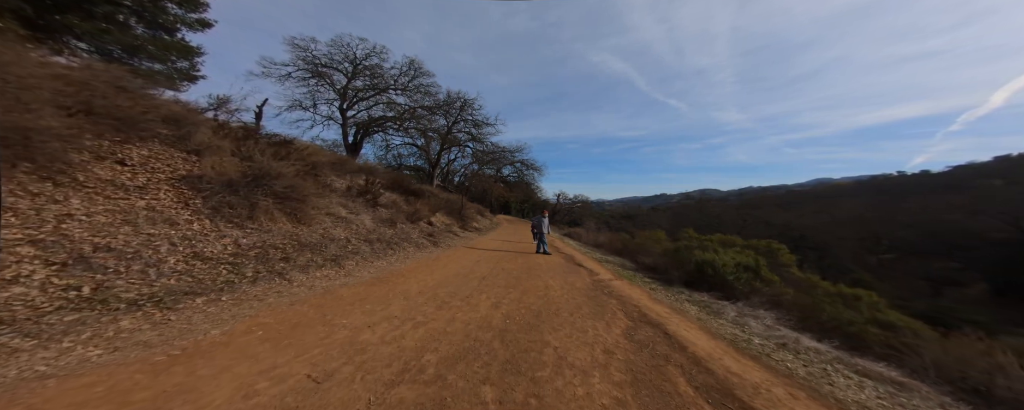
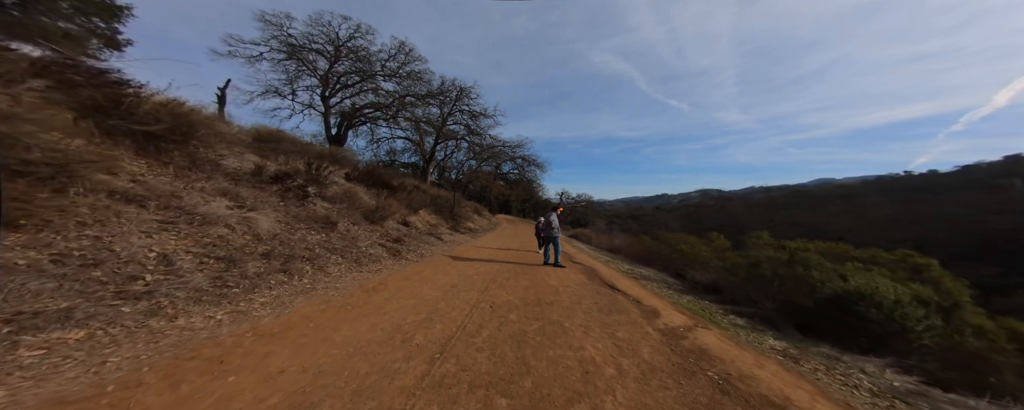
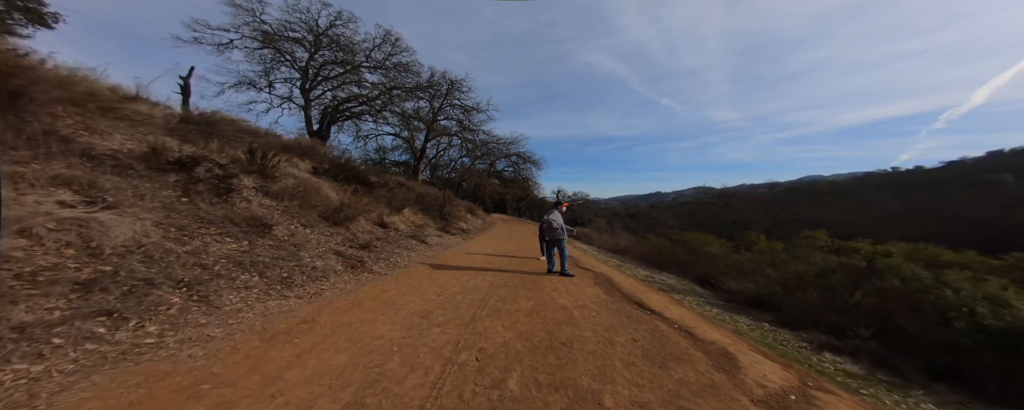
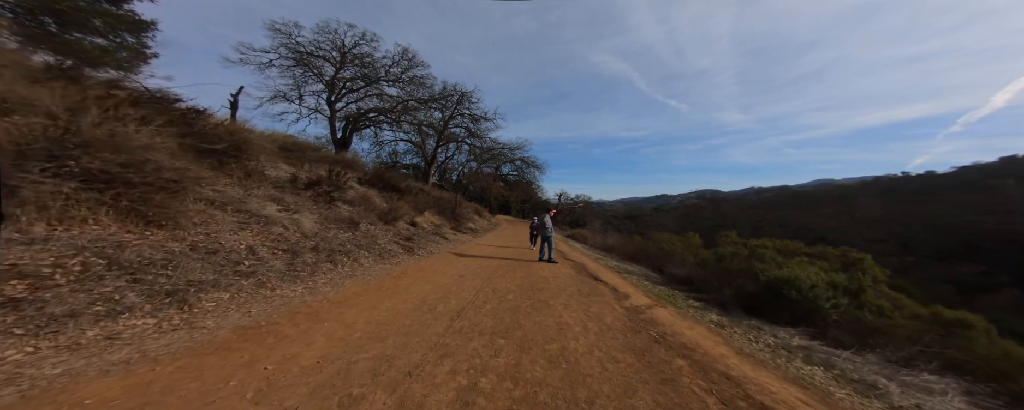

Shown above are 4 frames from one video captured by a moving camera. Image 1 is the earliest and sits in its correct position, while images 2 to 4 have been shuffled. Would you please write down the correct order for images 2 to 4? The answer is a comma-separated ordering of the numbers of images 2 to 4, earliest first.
4, 2, 3
